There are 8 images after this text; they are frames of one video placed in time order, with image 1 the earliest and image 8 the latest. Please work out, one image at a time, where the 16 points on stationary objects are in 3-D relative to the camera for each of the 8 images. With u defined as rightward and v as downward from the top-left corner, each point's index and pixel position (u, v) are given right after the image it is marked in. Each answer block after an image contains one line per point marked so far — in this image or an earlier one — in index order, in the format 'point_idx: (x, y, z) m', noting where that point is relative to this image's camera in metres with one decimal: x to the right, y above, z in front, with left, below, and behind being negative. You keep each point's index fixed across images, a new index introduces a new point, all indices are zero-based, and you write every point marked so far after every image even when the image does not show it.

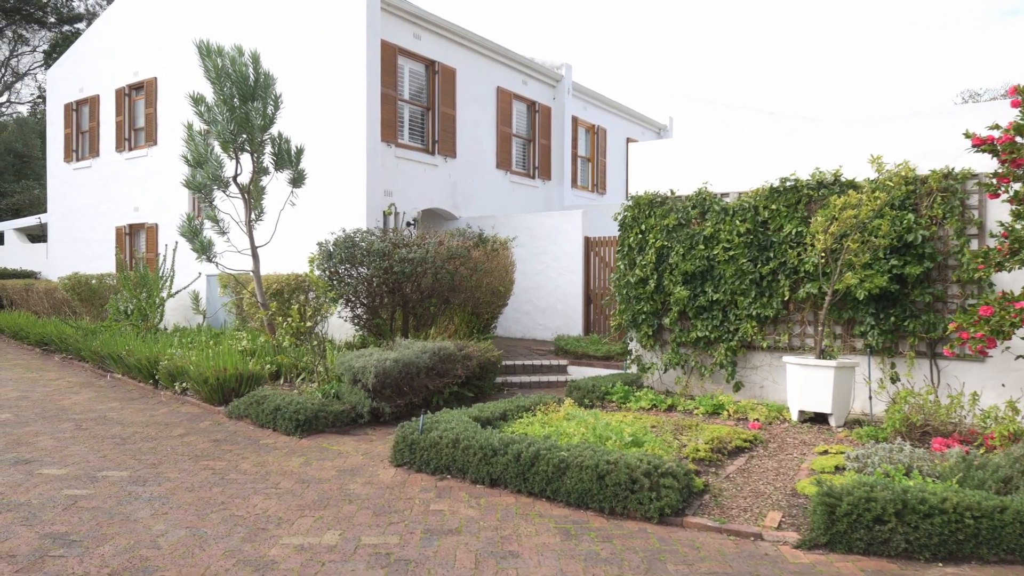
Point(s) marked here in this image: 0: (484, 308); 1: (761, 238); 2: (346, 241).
0: (-0.4, -0.3, +10.2) m
1: (+2.8, +0.6, +8.1) m
2: (-2.1, +0.6, +8.8) m
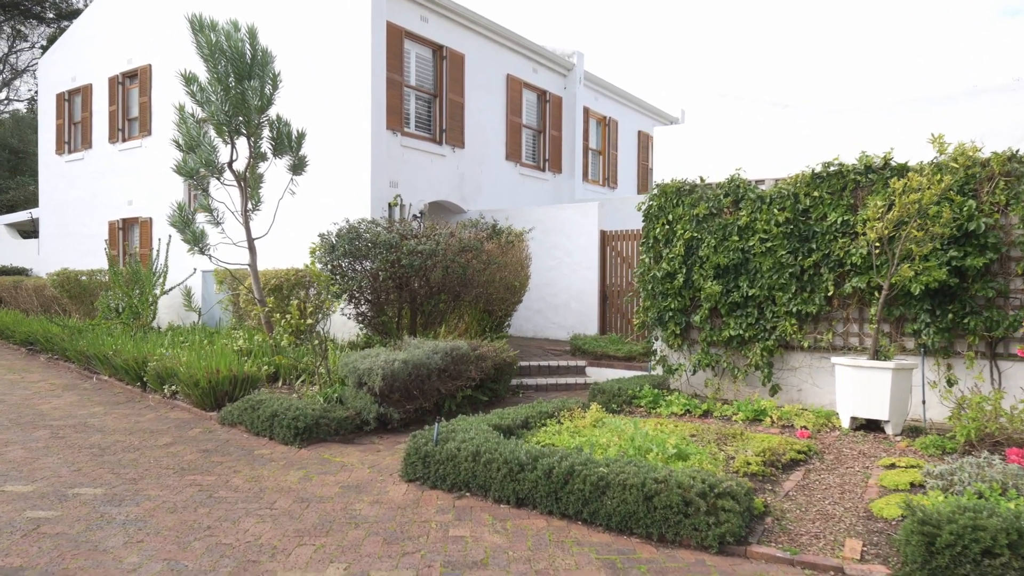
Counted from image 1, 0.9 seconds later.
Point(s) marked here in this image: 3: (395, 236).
0: (-0.2, -0.2, +9.6) m
1: (+3.0, +0.6, +7.5) m
2: (-1.9, +0.6, +8.2) m
3: (-1.3, +0.6, +8.1) m
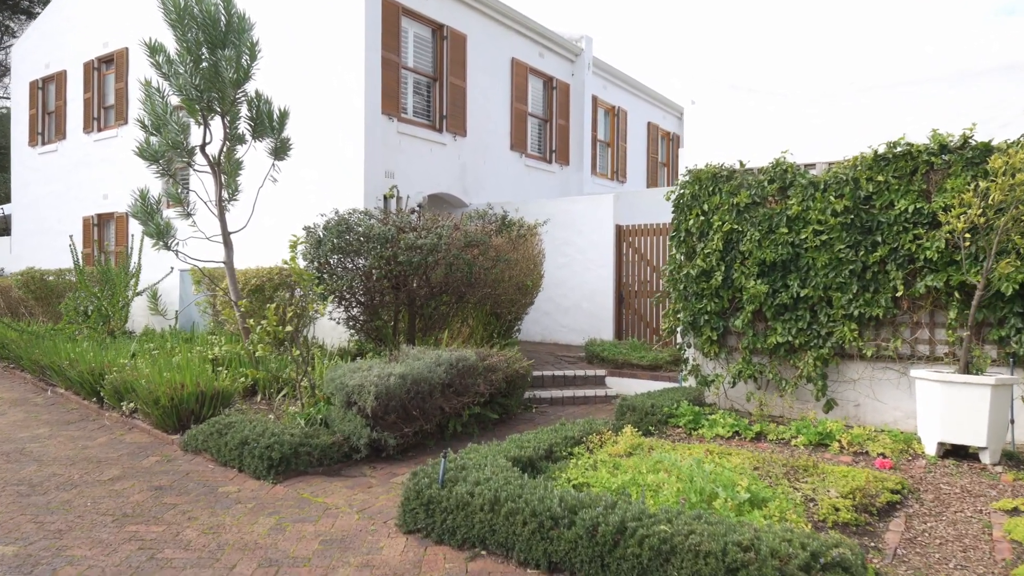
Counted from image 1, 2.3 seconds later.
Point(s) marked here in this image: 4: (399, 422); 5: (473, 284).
0: (0.0, -0.2, +8.5) m
1: (+3.2, +0.6, +6.4) m
2: (-1.7, +0.6, +7.1) m
3: (-1.2, +0.6, +7.0) m
4: (-0.9, -1.0, +5.5) m
5: (-0.4, 0.0, +7.5) m
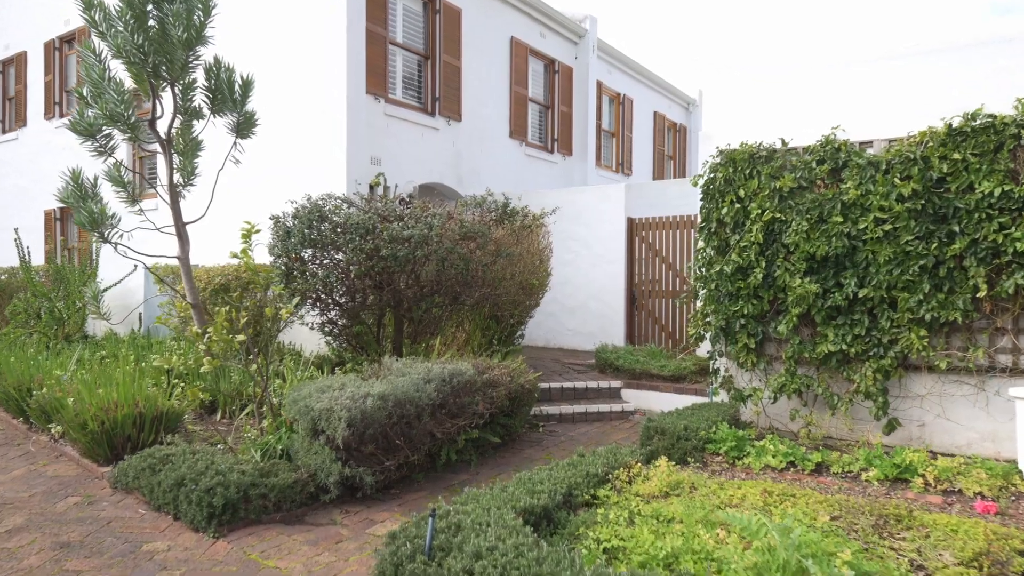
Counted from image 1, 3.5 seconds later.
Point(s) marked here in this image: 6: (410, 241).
0: (0.0, -0.2, +7.5) m
1: (+3.2, +0.6, +5.4) m
2: (-1.7, +0.6, +6.1) m
3: (-1.2, +0.6, +6.0) m
4: (-0.8, -1.0, +4.5) m
5: (-0.4, 0.0, +6.5) m
6: (-0.8, +0.4, +5.9) m
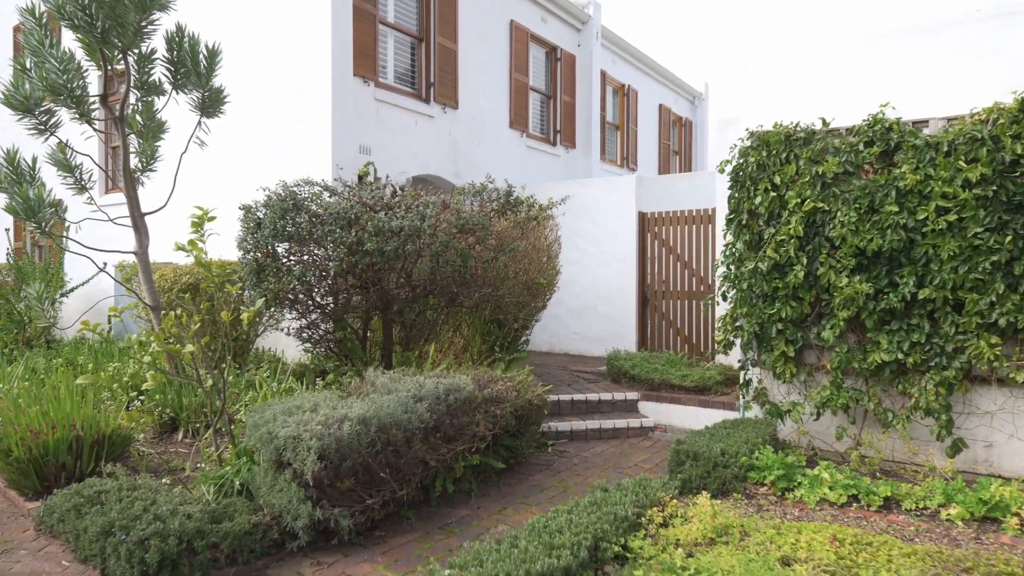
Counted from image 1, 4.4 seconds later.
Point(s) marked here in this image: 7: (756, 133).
0: (0.0, -0.2, +6.7) m
1: (+3.2, +0.6, +4.6) m
2: (-1.7, +0.6, +5.3) m
3: (-1.1, +0.6, +5.2) m
4: (-0.8, -1.0, +3.7) m
5: (-0.3, 0.0, +5.7) m
6: (-0.8, +0.4, +5.1) m
7: (+2.0, +1.2, +5.7) m
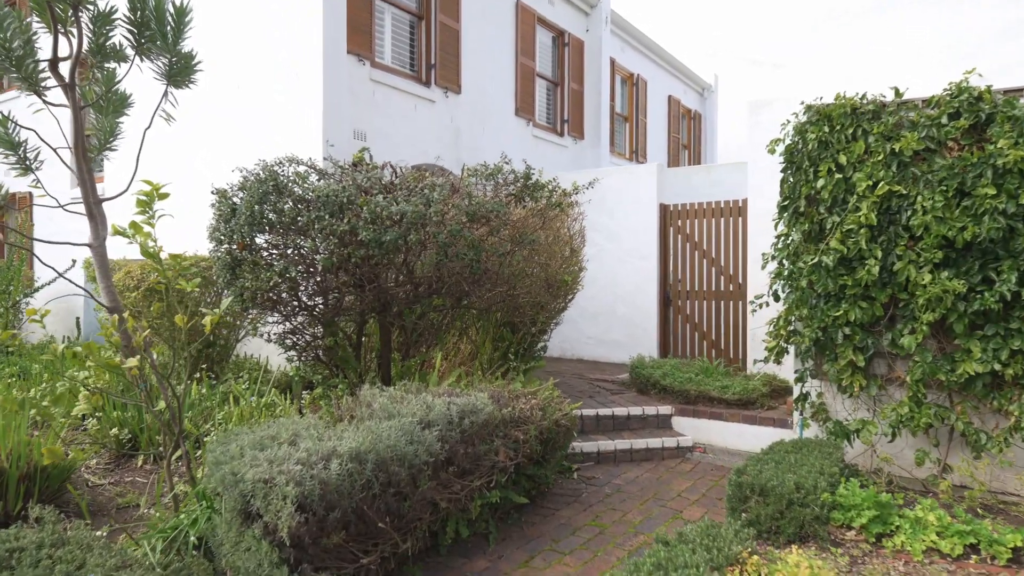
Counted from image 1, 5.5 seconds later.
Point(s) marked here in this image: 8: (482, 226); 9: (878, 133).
0: (+0.1, -0.2, +5.9) m
1: (+3.4, +0.6, +3.8) m
2: (-1.5, +0.7, +4.4) m
3: (-1.0, +0.6, +4.4) m
4: (-0.6, -1.0, +2.8) m
5: (-0.2, +0.1, +4.8) m
6: (-0.7, +0.4, +4.3) m
7: (+2.1, +1.2, +4.9) m
8: (-0.2, +0.4, +4.7) m
9: (+2.4, +1.0, +4.6) m
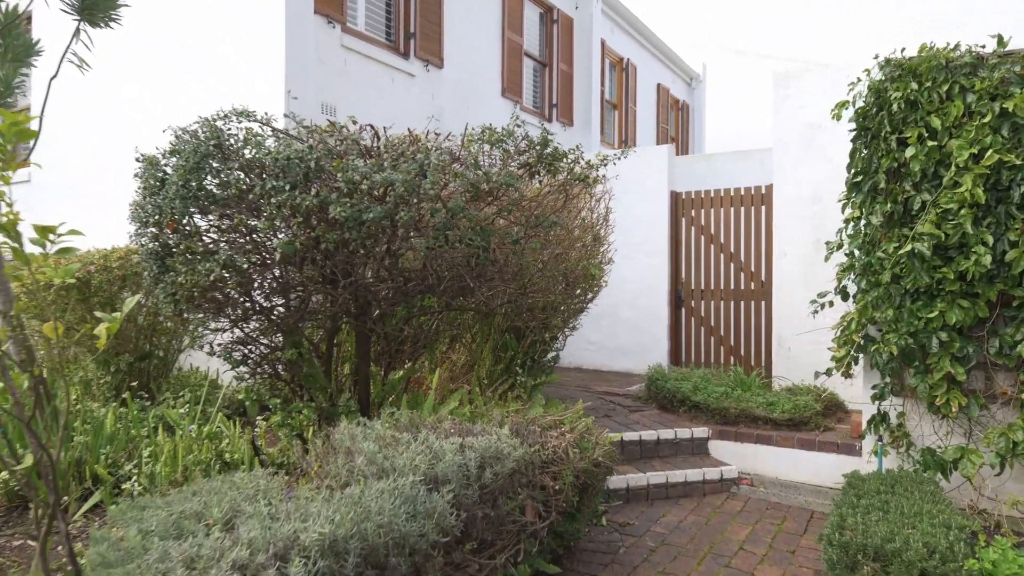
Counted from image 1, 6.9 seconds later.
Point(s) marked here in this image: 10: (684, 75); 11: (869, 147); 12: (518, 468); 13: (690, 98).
0: (+0.2, -0.2, +4.8) m
1: (+3.5, +0.7, +3.0) m
2: (-1.5, +0.7, +3.3) m
3: (-0.9, +0.6, +3.3) m
4: (-0.5, -1.0, +1.8) m
5: (-0.1, +0.1, +3.8) m
6: (-0.6, +0.4, +3.3) m
7: (+2.2, +1.3, +4.0) m
8: (-0.1, +0.4, +3.7) m
9: (+2.4, +1.0, +3.7) m
10: (+3.9, +4.9, +16.3) m
11: (+2.1, +0.8, +4.1) m
12: (0.0, -0.6, +2.5) m
13: (+4.3, +4.5, +17.0) m
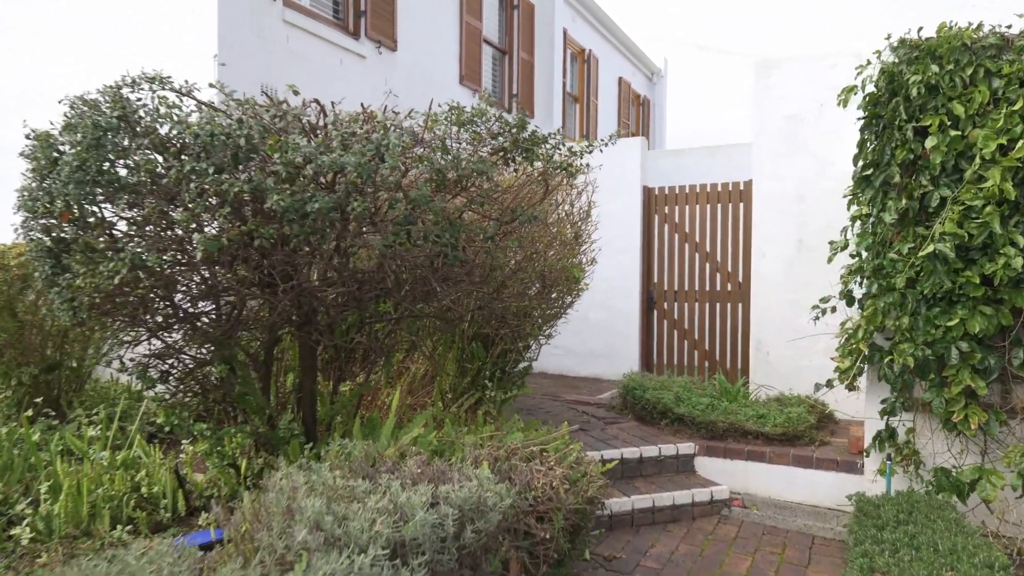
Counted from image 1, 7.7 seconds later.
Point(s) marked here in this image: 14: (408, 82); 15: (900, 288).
0: (0.0, -0.2, +4.3) m
1: (+3.4, +0.6, +2.7) m
2: (-1.5, +0.7, +2.7) m
3: (-1.0, +0.6, +2.7) m
4: (-0.5, -1.0, +1.3) m
5: (-0.3, +0.1, +3.3) m
6: (-0.7, +0.4, +2.7) m
7: (+2.0, +1.3, +3.6) m
8: (-0.3, +0.4, +3.2) m
9: (+2.3, +1.0, +3.4) m
10: (+2.9, +4.9, +16.0) m
11: (+1.9, +0.8, +3.8) m
12: (0.0, -0.7, +2.0) m
13: (+3.2, +4.5, +16.7) m
14: (-1.1, +2.3, +7.9) m
15: (+1.9, 0.0, +3.6) m
